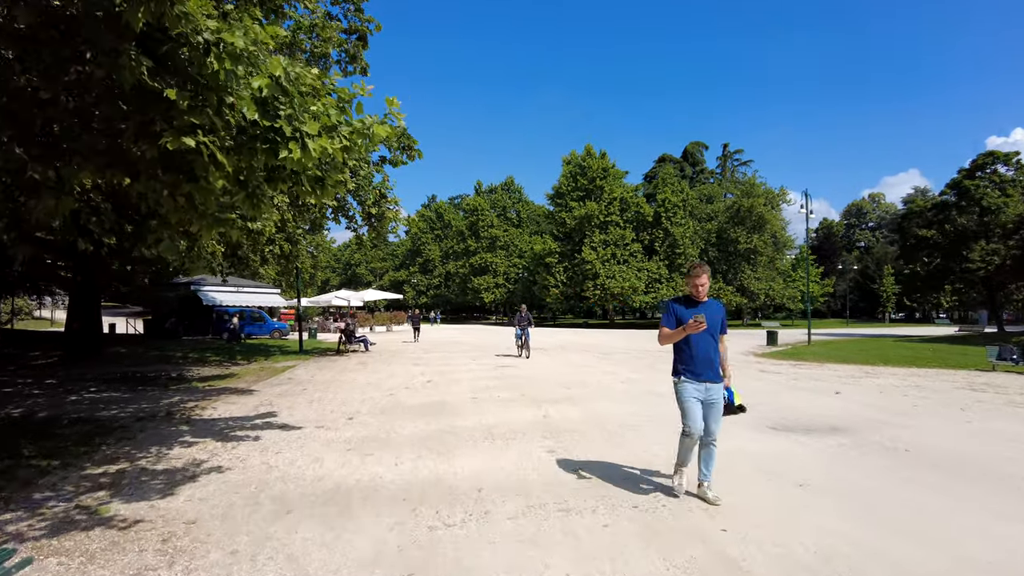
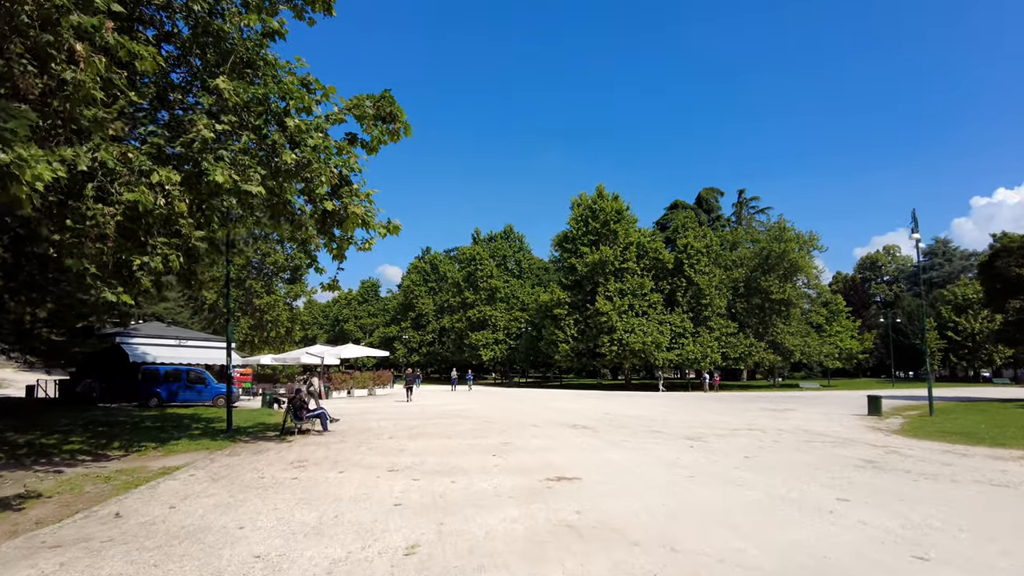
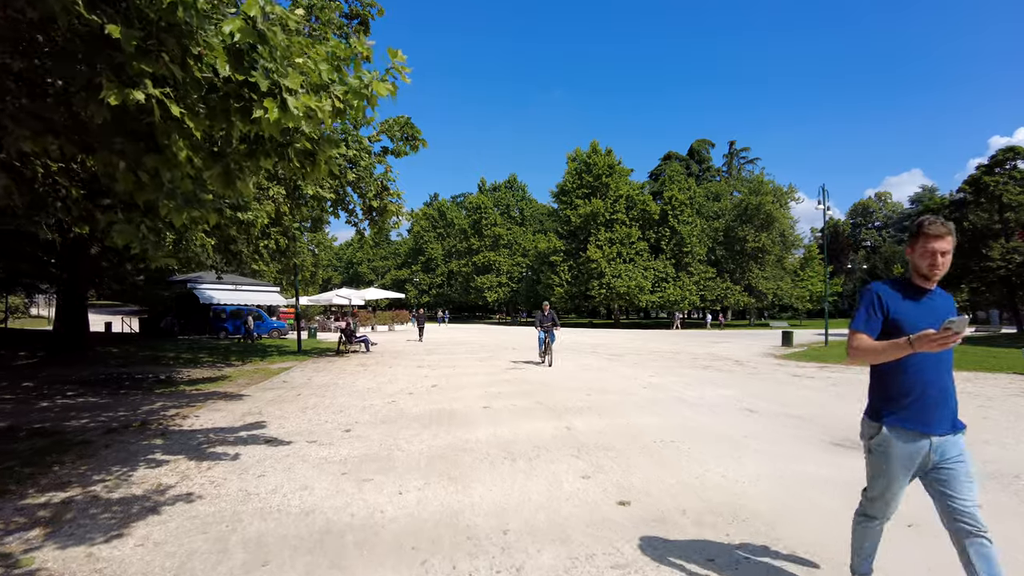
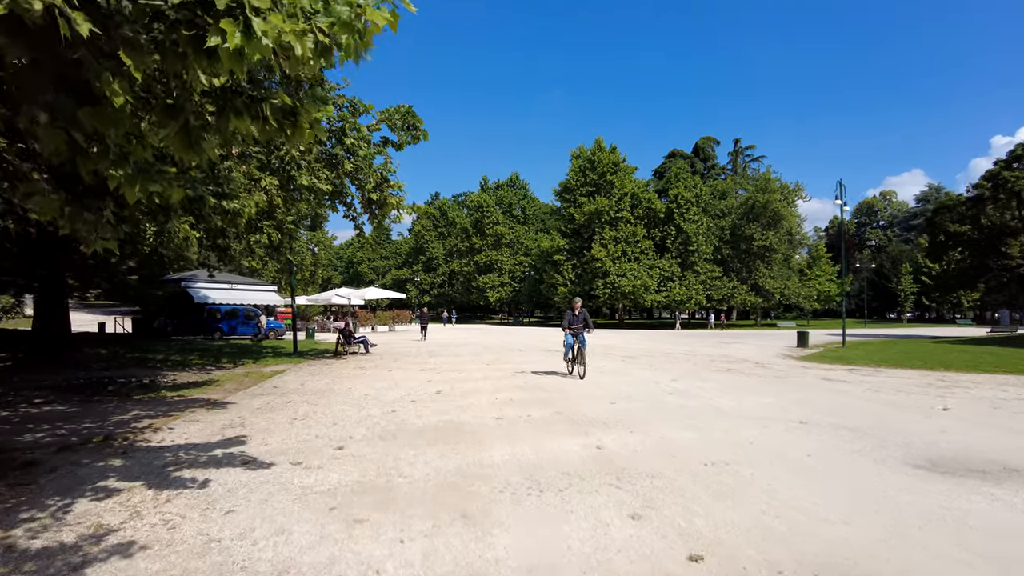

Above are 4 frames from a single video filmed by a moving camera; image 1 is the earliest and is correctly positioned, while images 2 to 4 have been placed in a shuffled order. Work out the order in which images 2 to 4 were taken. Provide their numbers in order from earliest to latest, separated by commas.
3, 4, 2
